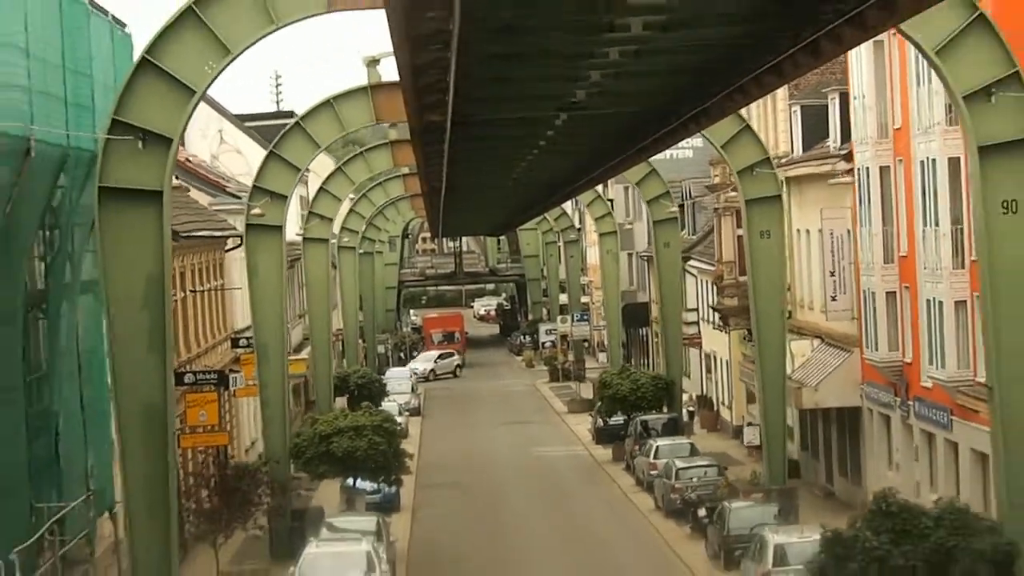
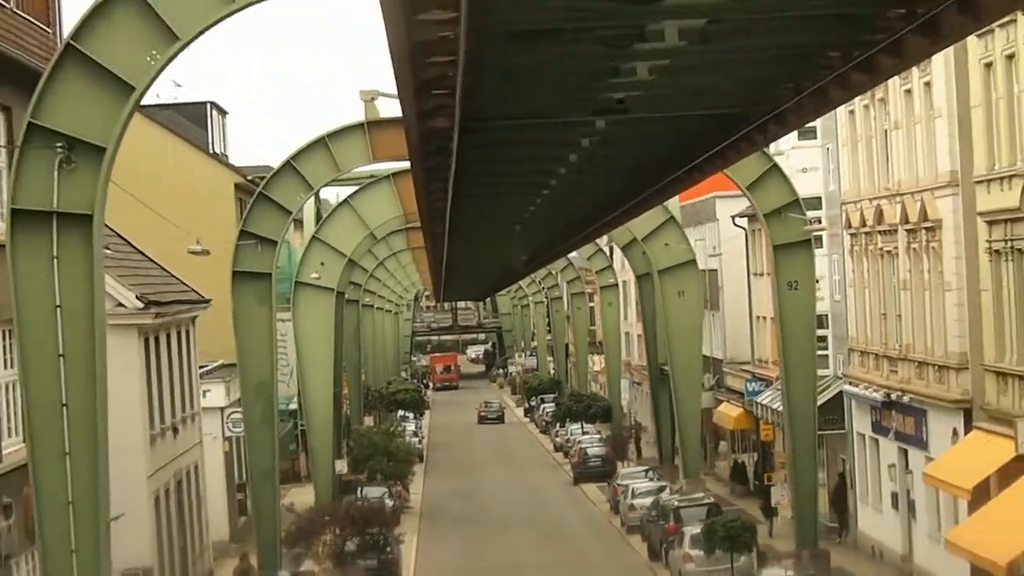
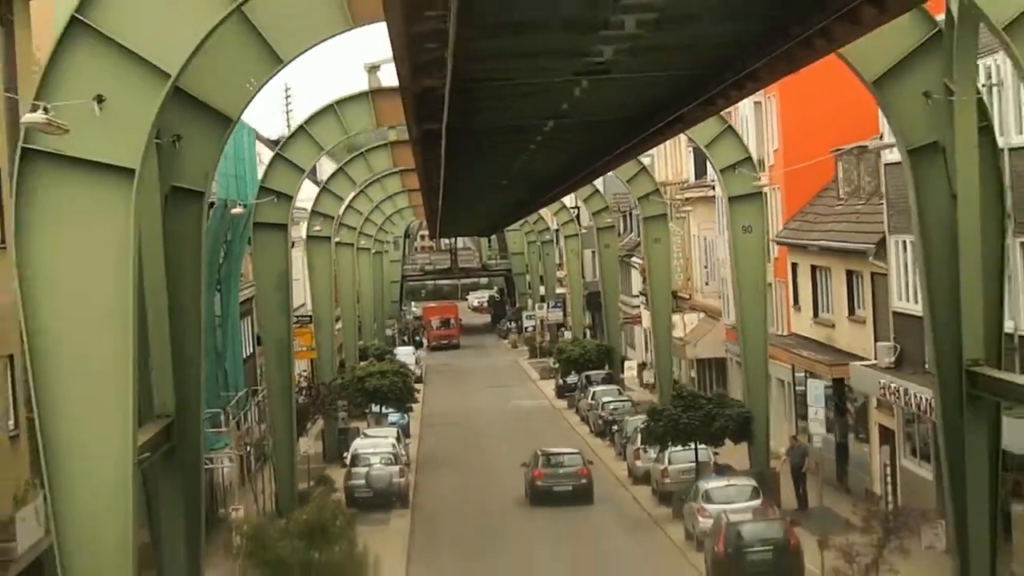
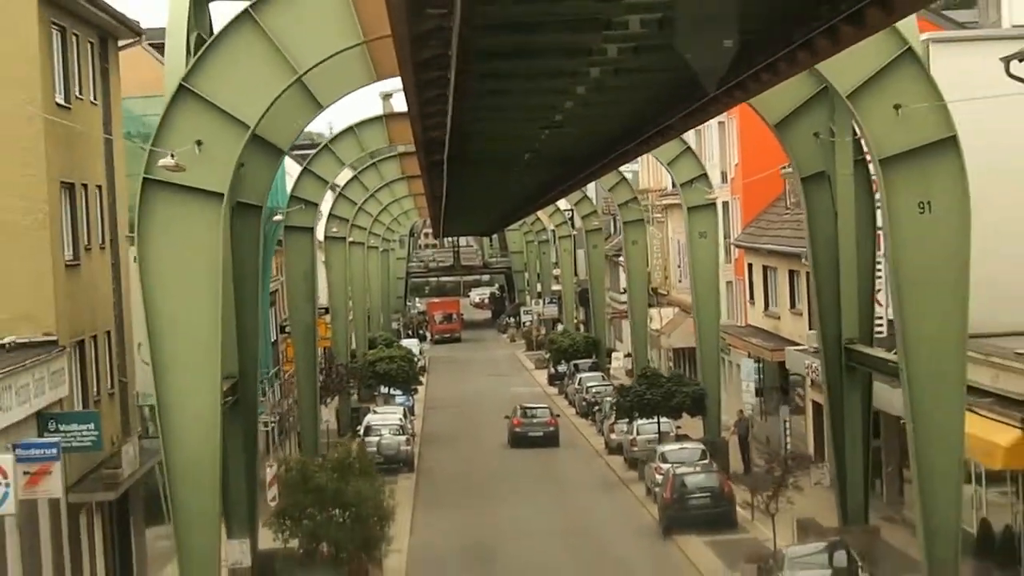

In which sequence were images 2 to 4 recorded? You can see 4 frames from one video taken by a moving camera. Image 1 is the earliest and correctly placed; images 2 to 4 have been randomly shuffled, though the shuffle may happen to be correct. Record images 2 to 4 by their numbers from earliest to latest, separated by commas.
3, 4, 2
